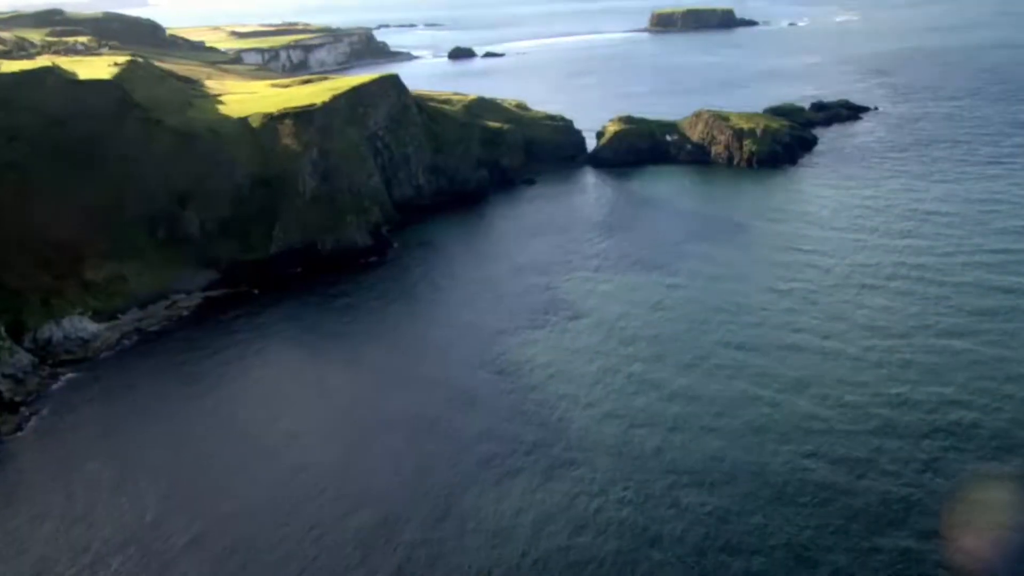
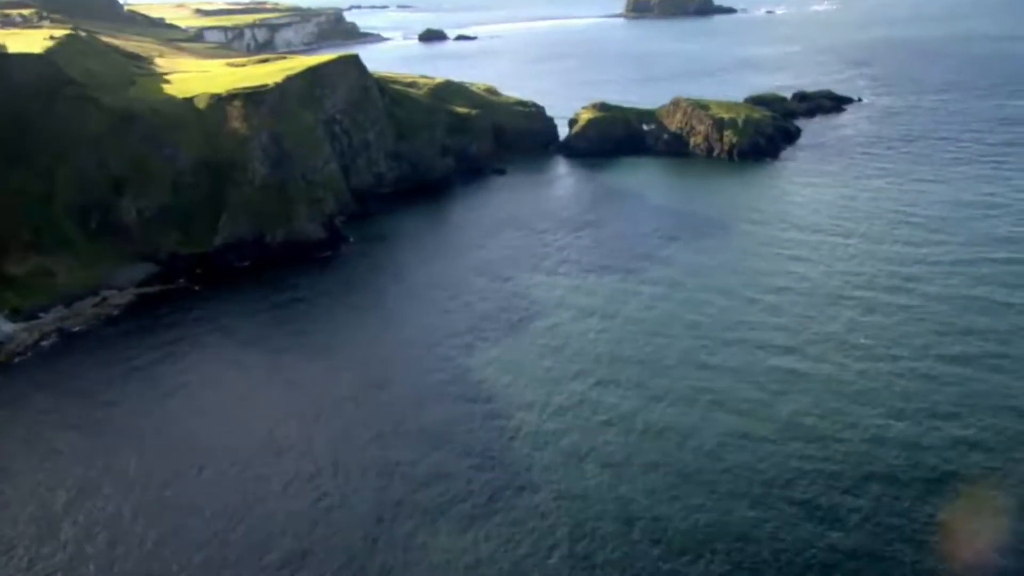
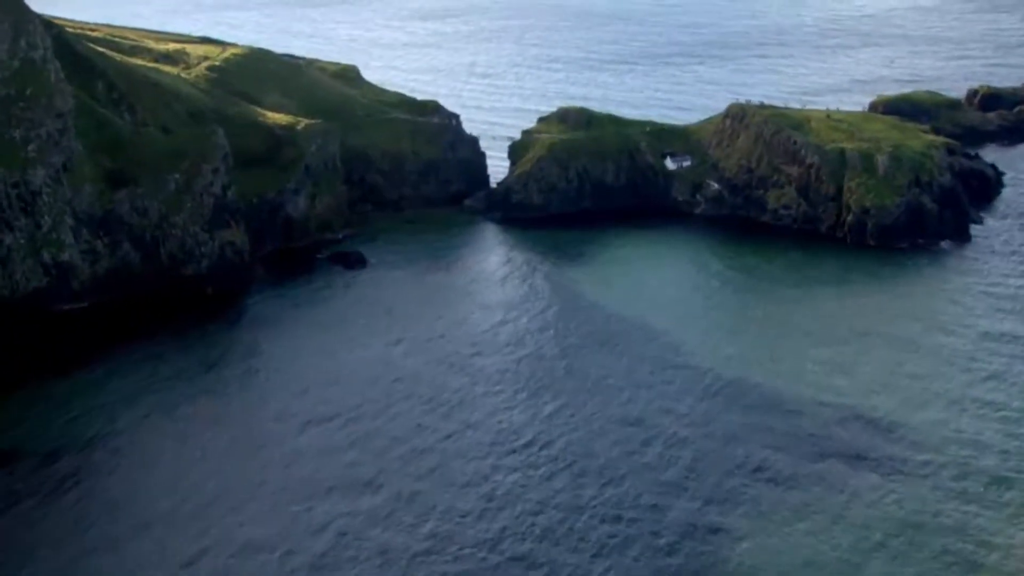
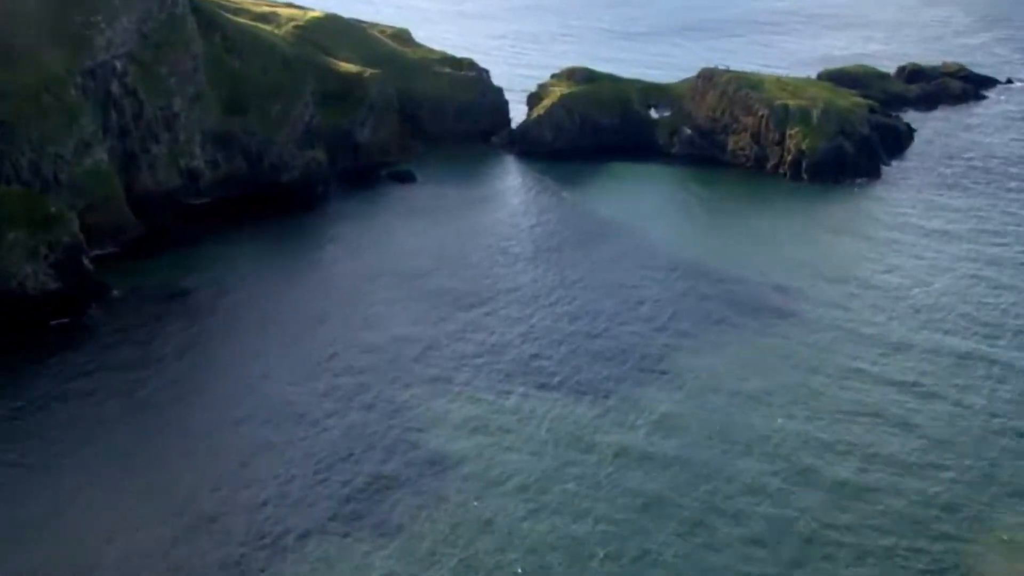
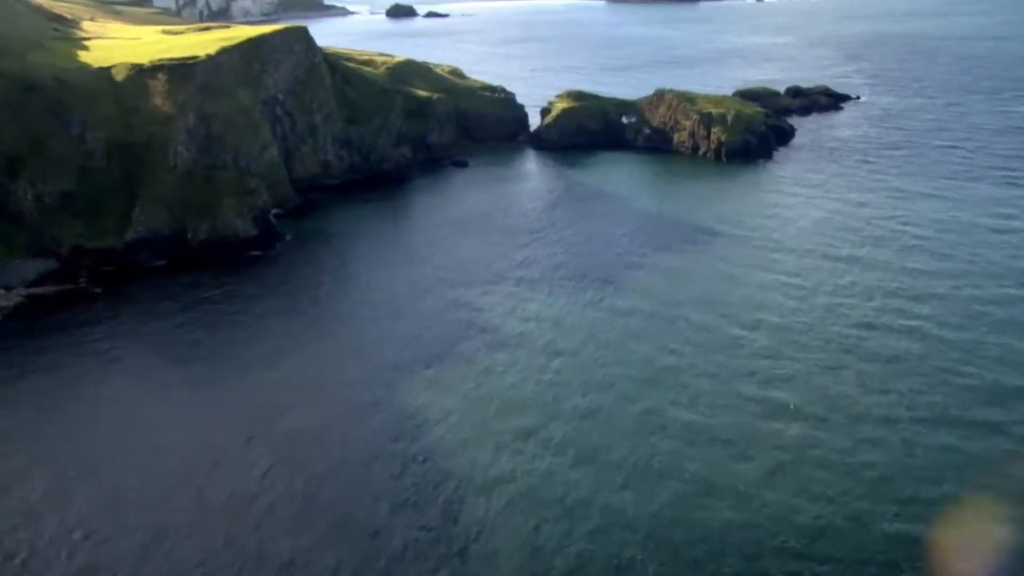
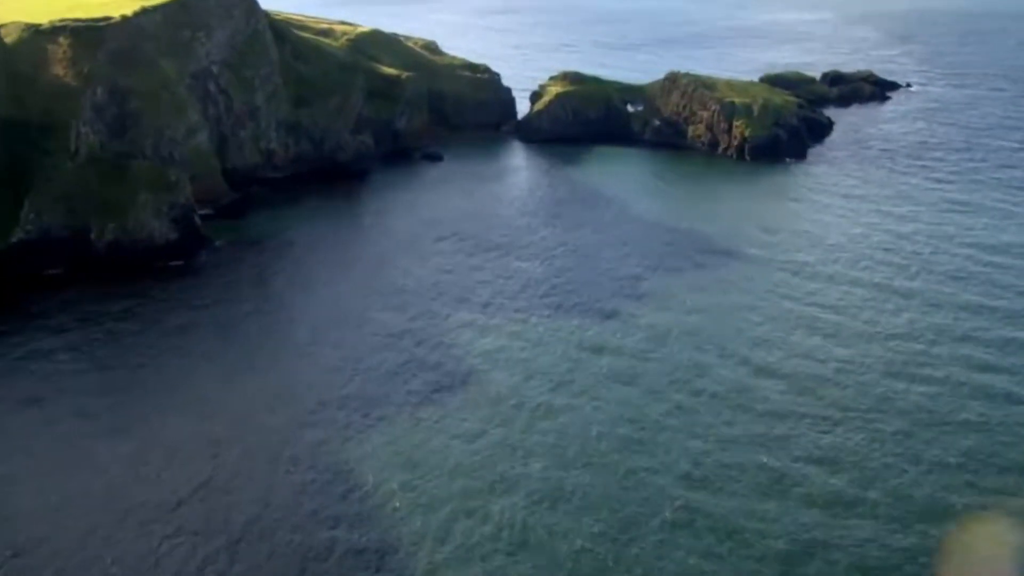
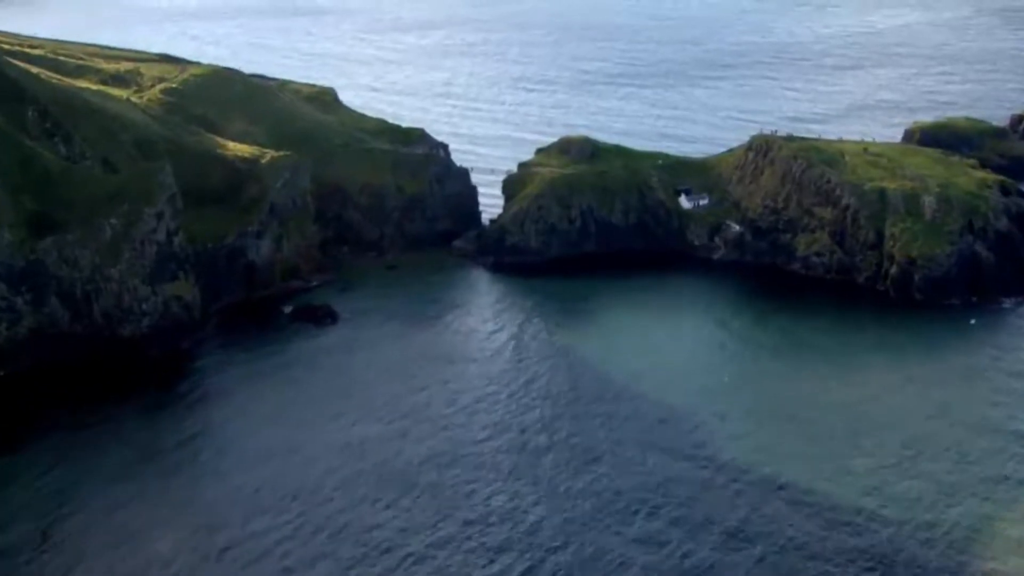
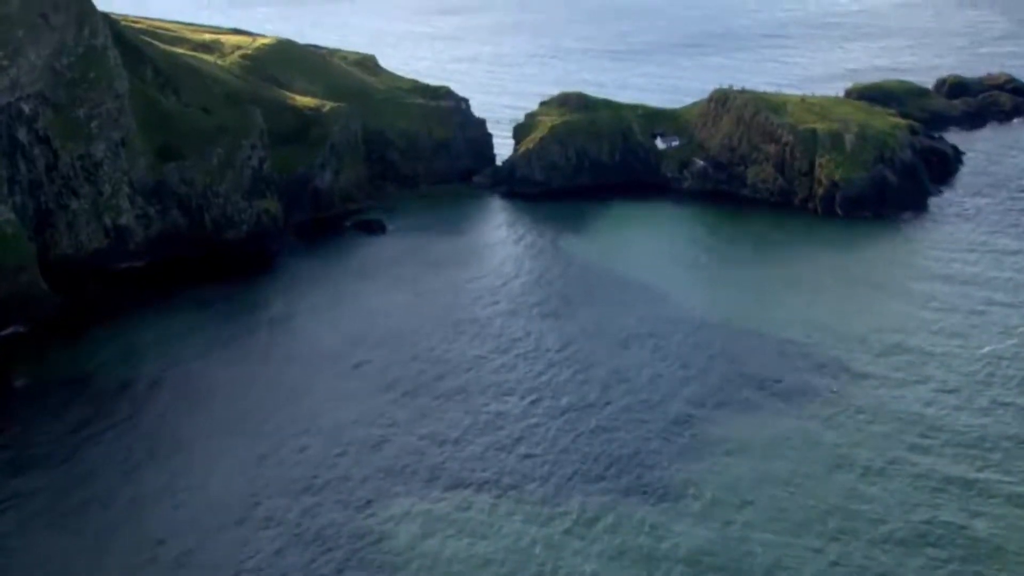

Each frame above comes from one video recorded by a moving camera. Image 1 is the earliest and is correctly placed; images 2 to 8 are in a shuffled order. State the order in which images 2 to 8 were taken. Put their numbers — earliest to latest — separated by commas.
2, 5, 6, 4, 8, 3, 7
